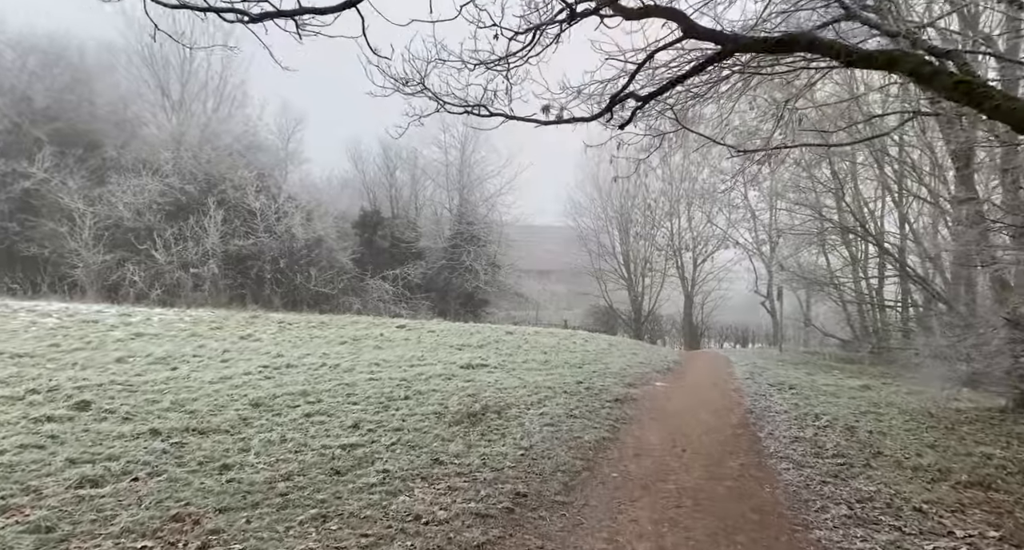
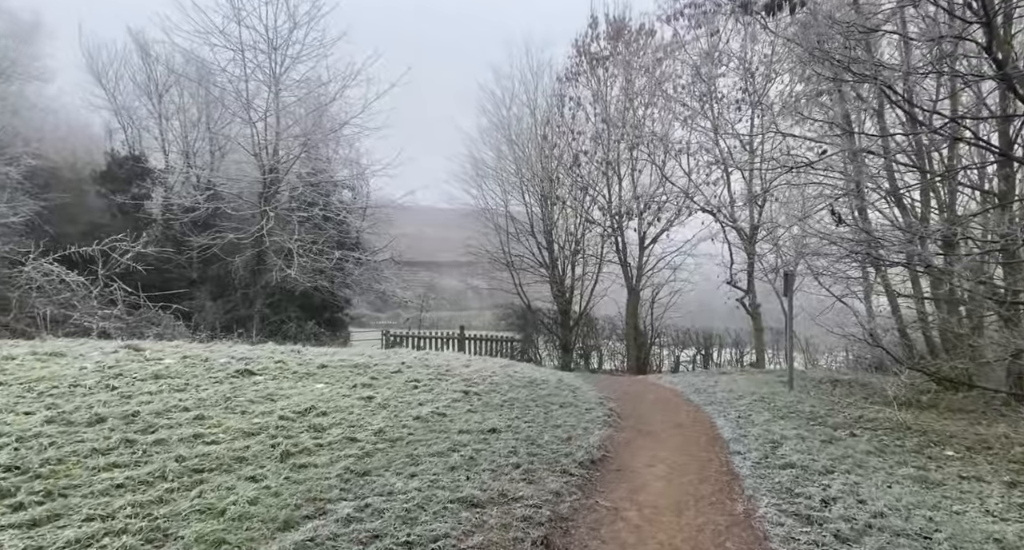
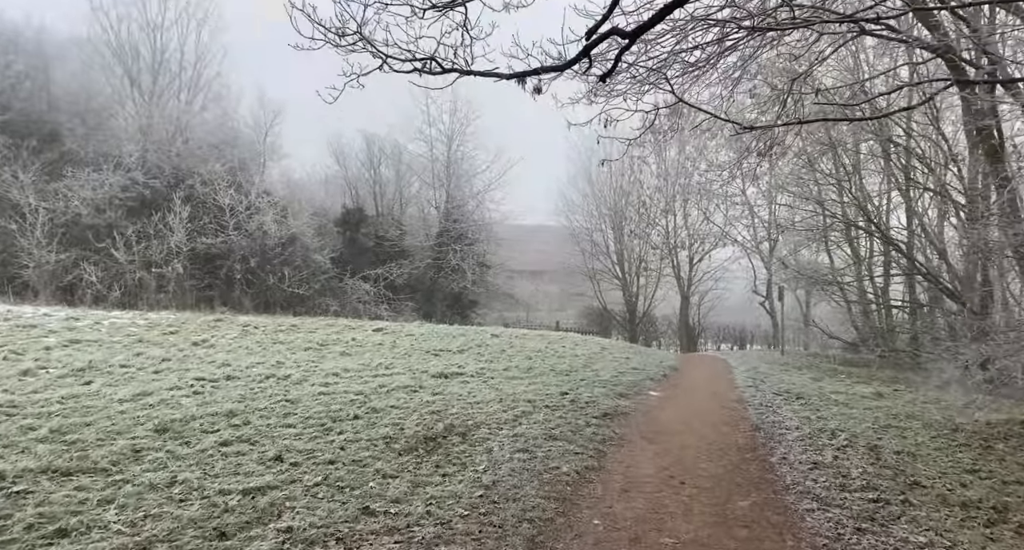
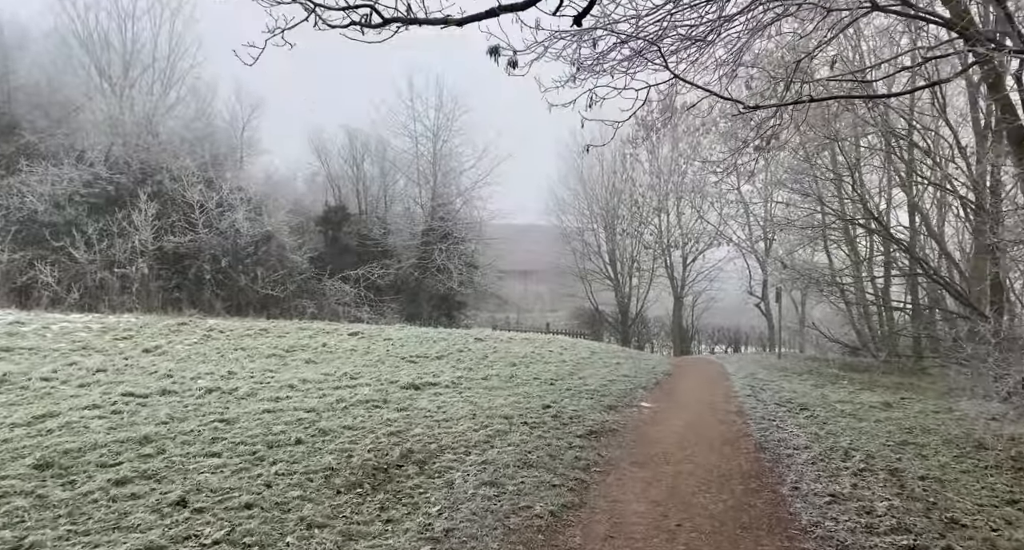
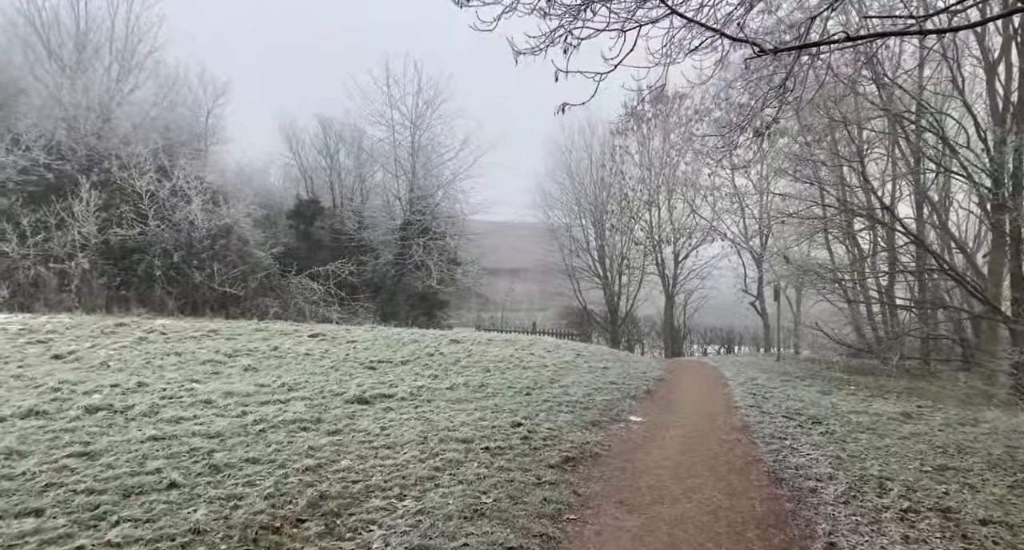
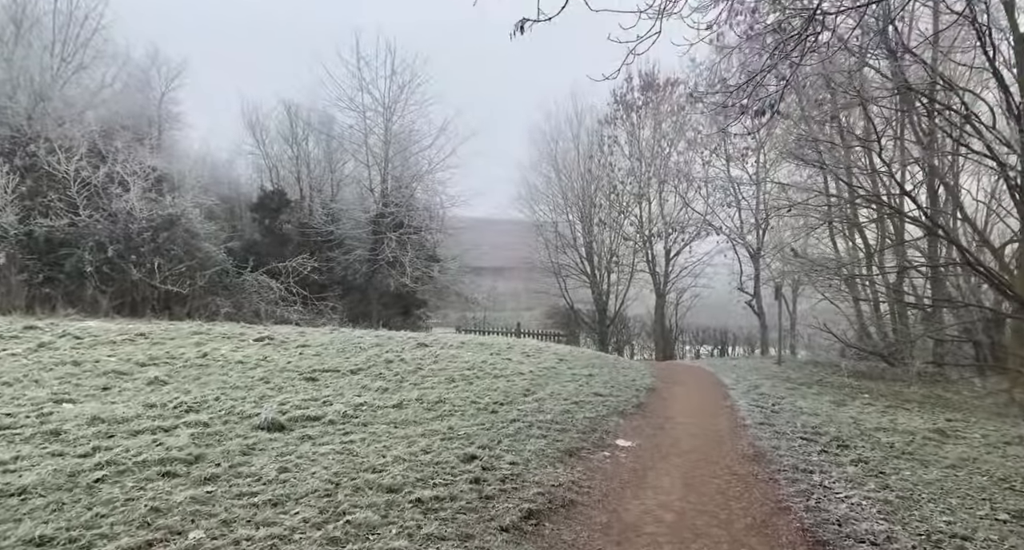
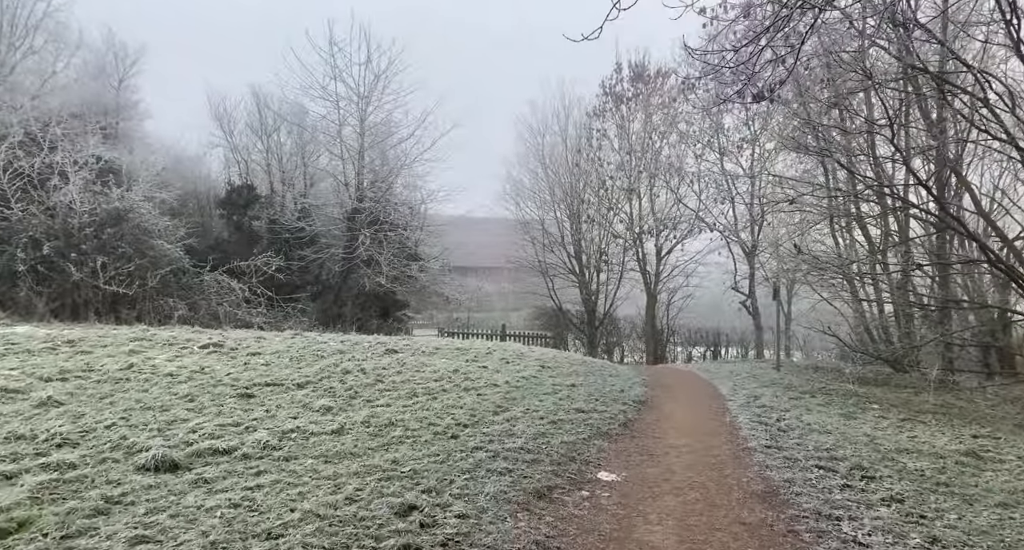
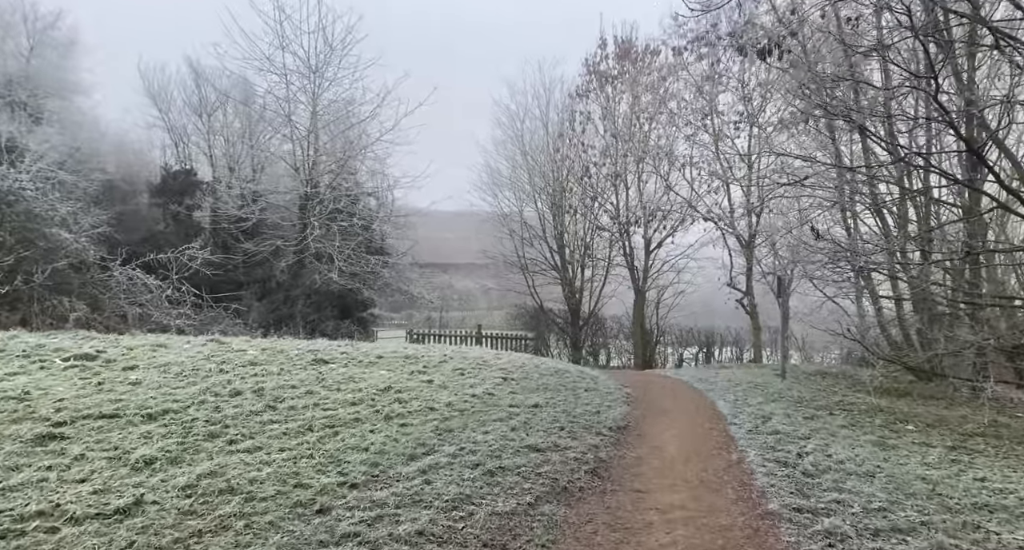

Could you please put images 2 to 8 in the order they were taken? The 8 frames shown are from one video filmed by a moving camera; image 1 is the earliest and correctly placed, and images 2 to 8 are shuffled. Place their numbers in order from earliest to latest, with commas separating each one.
3, 4, 5, 6, 7, 8, 2
